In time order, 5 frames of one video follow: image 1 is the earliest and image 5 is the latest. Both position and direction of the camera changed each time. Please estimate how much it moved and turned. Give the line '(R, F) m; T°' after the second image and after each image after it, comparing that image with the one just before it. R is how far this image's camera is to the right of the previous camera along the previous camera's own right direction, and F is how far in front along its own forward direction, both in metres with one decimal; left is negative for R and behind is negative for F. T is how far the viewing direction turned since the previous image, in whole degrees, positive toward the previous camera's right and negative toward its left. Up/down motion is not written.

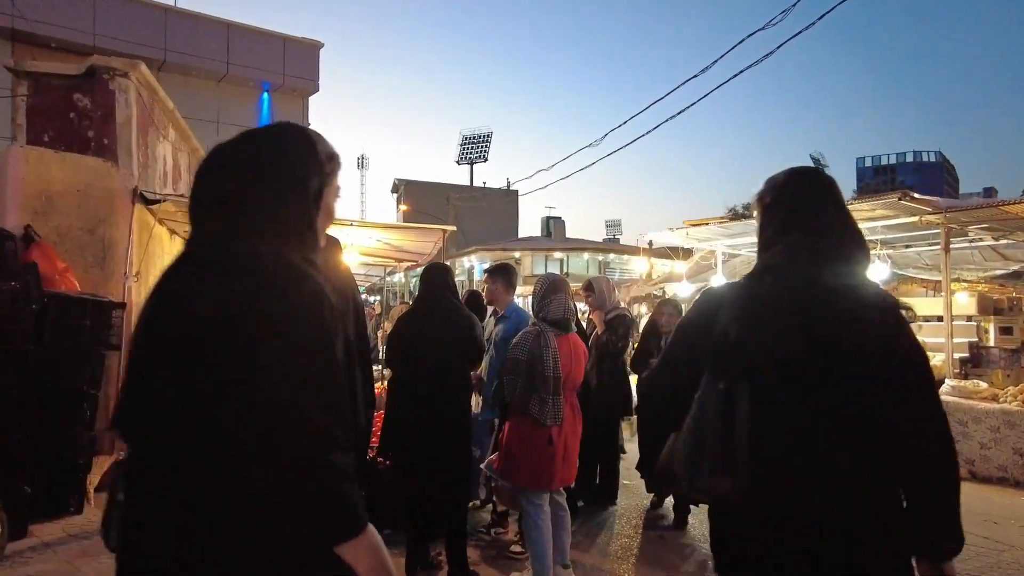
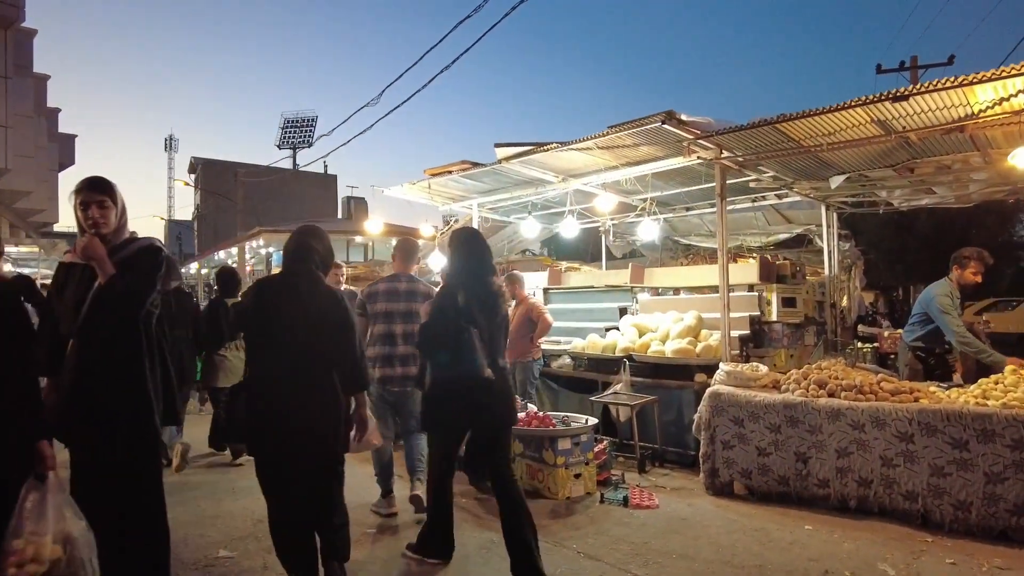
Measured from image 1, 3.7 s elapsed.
(+1.9, +2.5) m; +14°
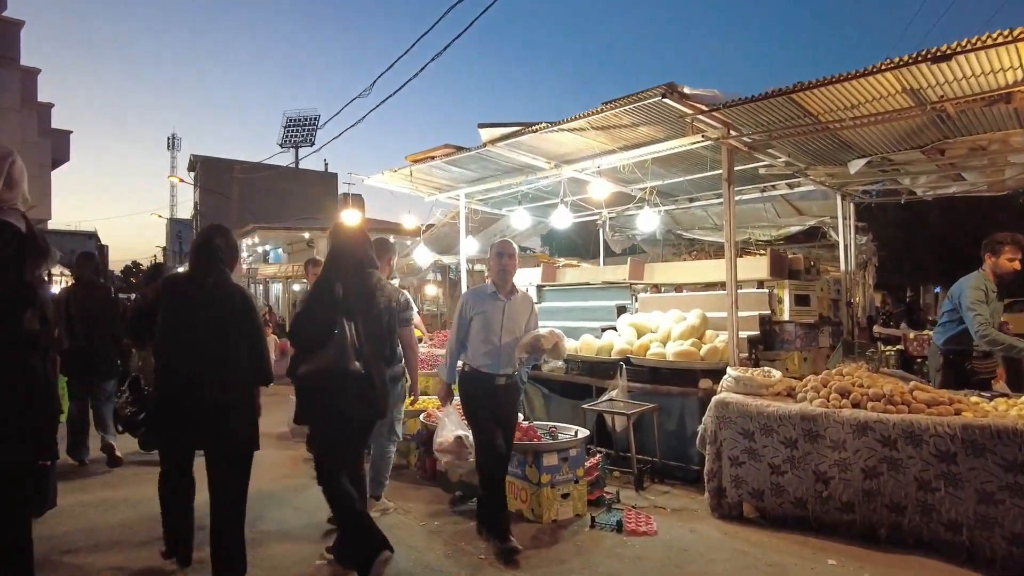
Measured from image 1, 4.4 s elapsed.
(+0.2, +0.7) m; 0°
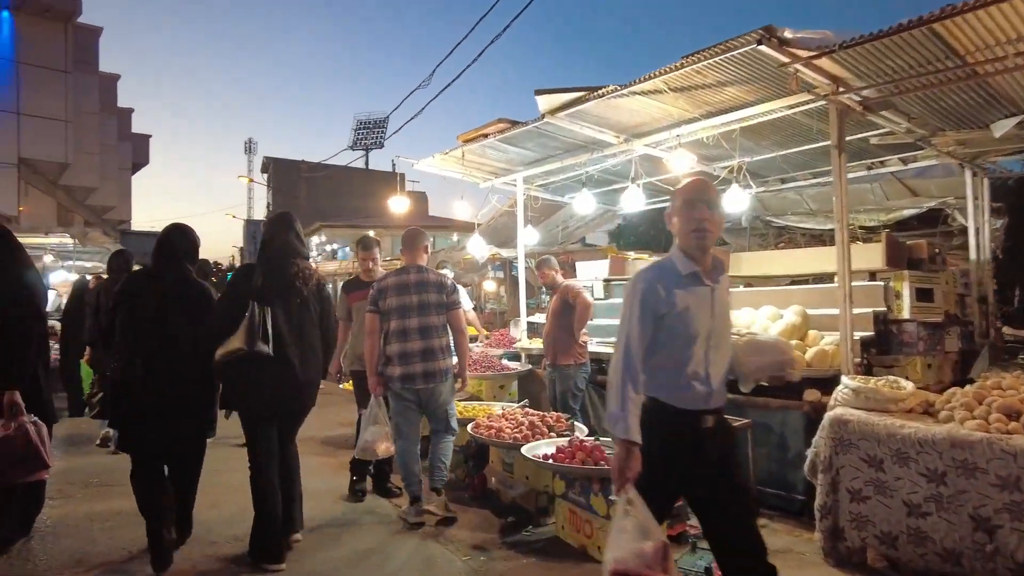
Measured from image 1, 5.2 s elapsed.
(0.0, +0.8) m; -6°
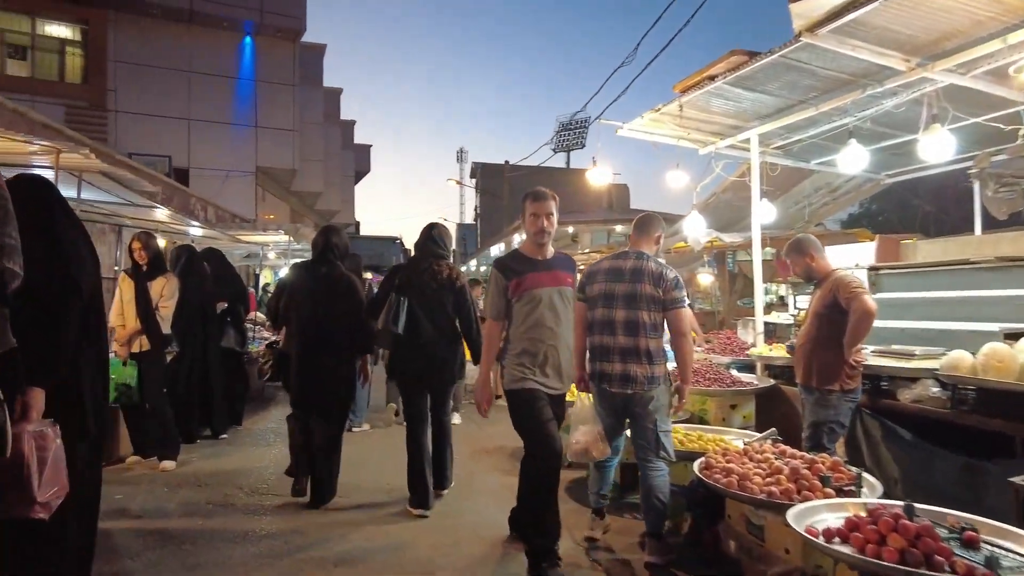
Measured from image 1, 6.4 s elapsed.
(-0.2, +1.3) m; -17°
